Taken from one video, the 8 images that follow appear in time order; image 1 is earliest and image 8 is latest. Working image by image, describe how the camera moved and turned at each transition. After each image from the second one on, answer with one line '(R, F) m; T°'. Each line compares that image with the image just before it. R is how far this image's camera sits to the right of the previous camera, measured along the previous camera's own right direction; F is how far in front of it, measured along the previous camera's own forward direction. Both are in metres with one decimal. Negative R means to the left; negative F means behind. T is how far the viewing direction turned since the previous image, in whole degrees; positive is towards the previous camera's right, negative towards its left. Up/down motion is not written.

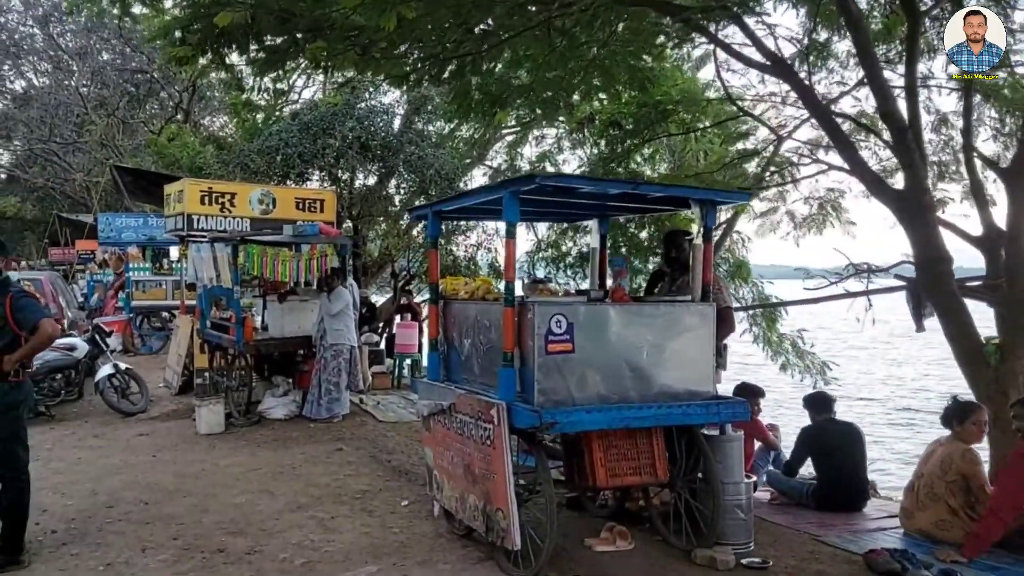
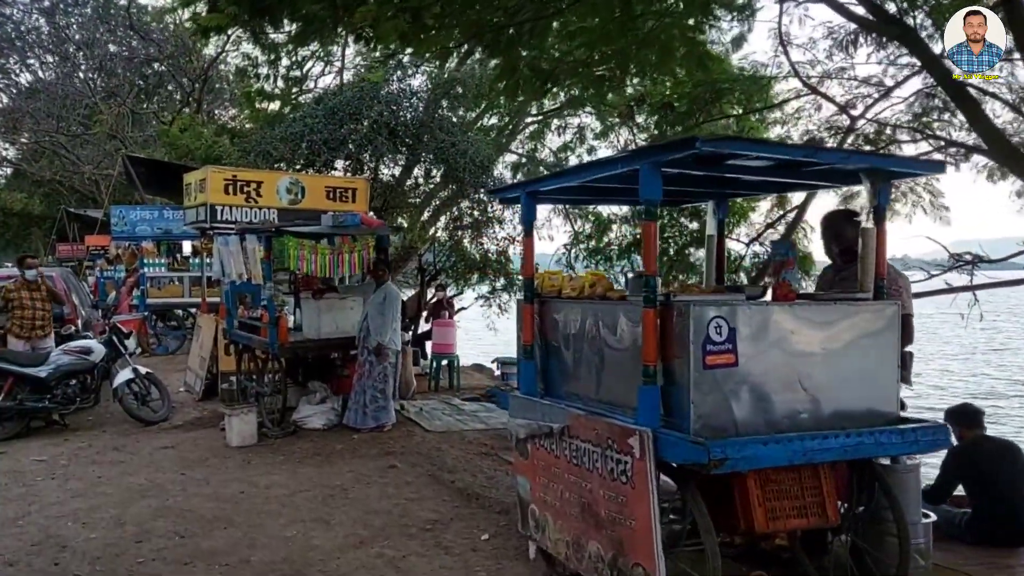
(-0.5, +0.8) m; 0°
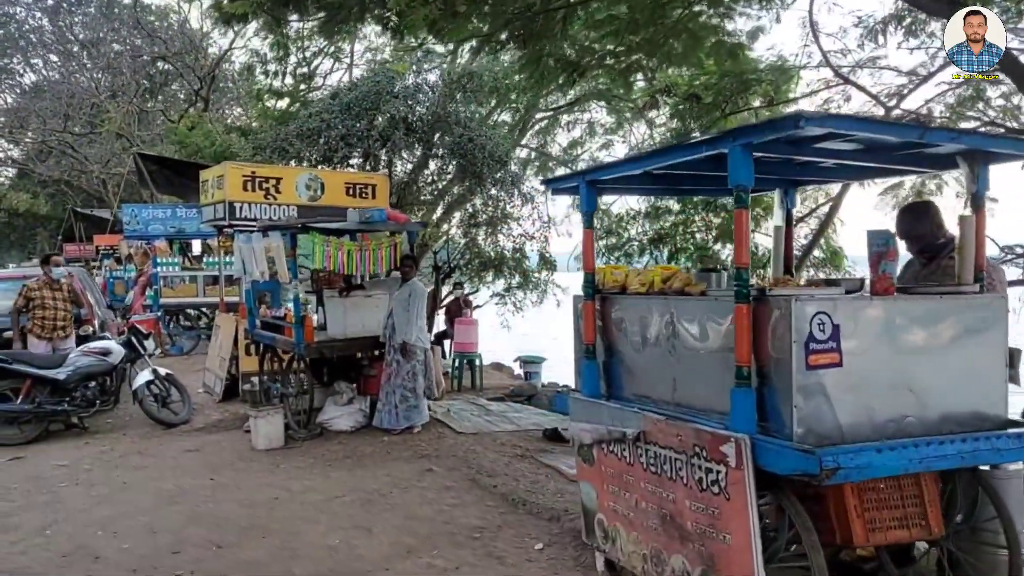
(-0.3, +0.2) m; 0°
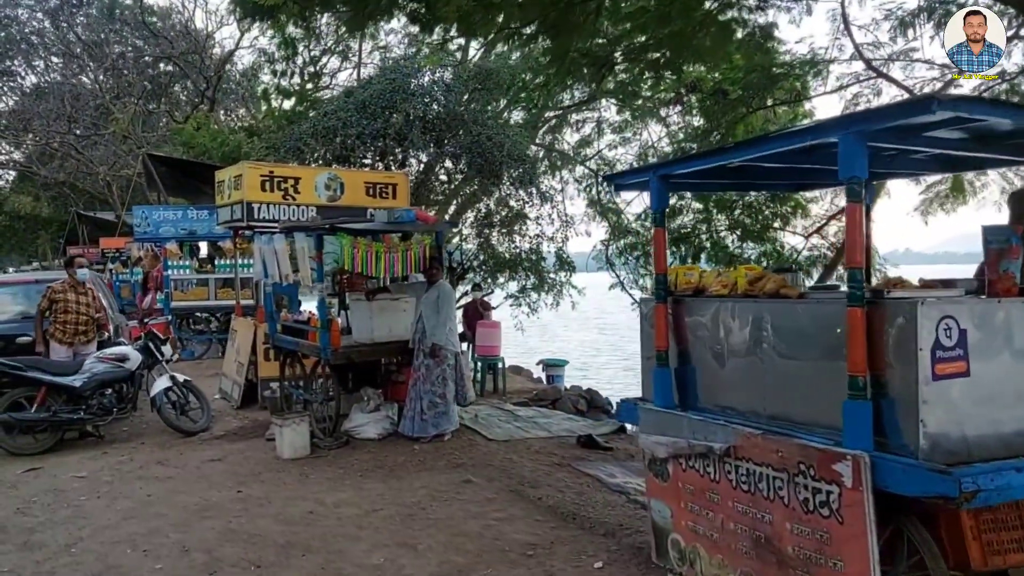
(-0.3, +0.3) m; 0°
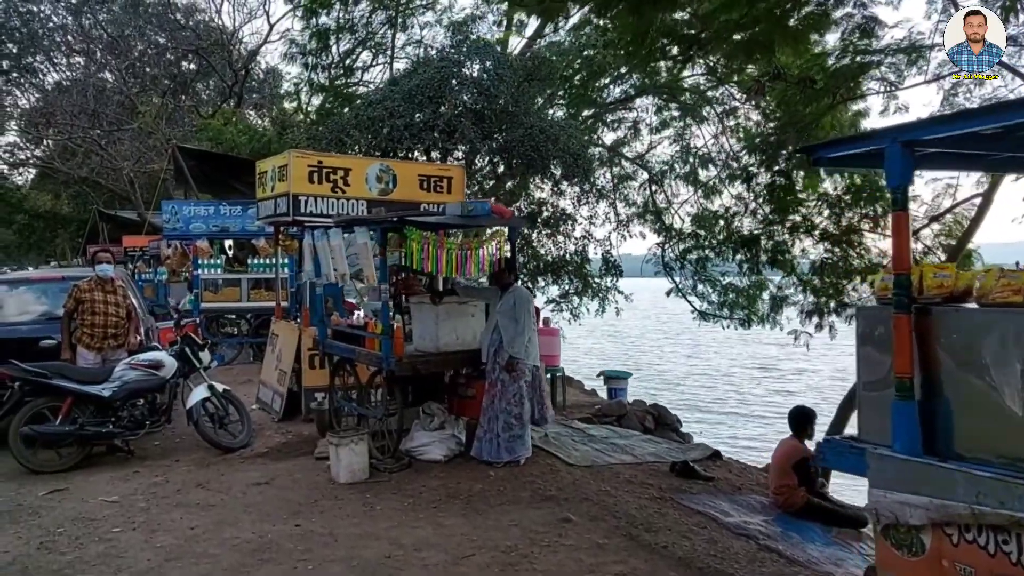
(-0.6, +0.9) m; -1°
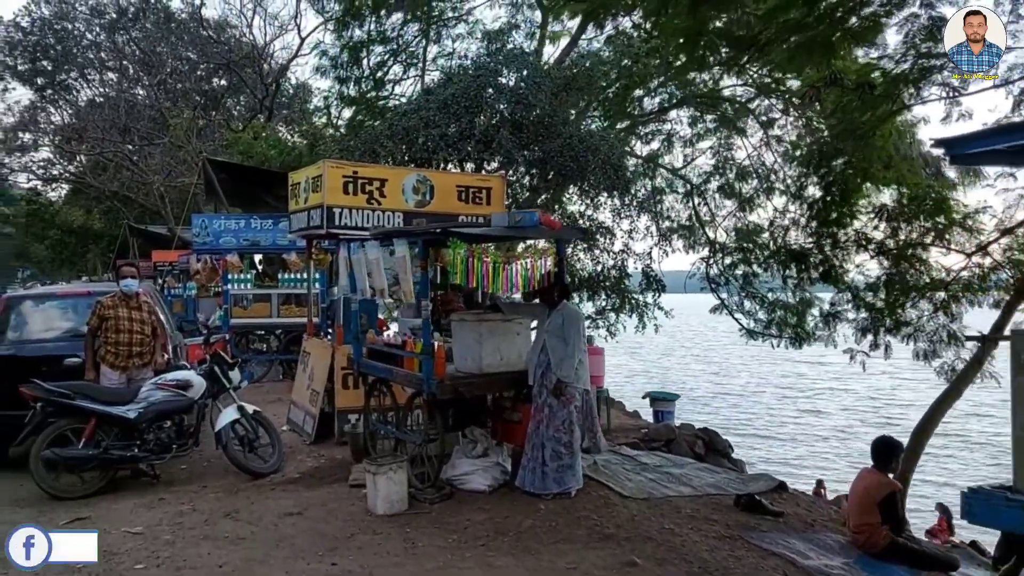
(-0.2, +0.4) m; -2°
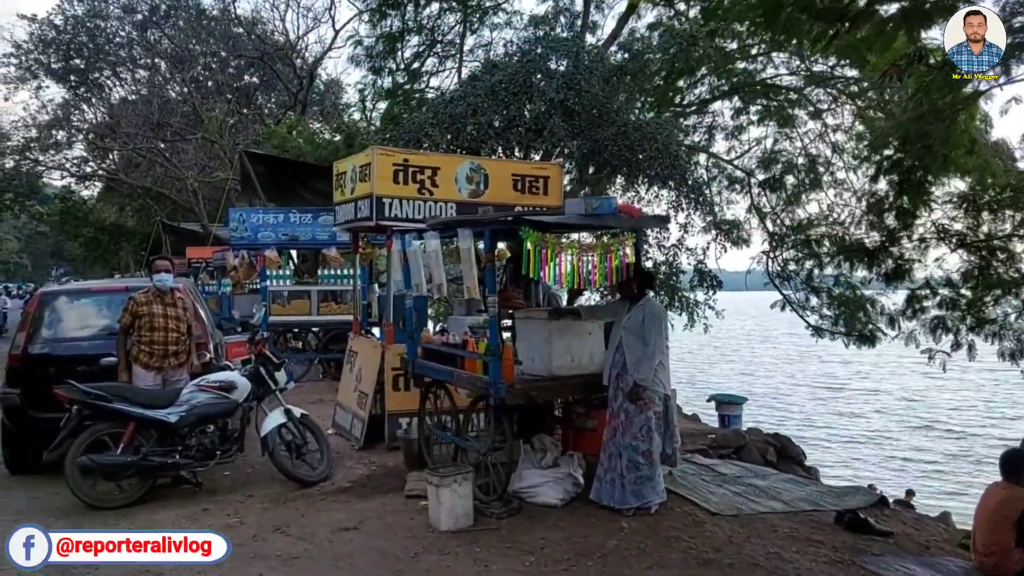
(-0.3, +0.5) m; -2°
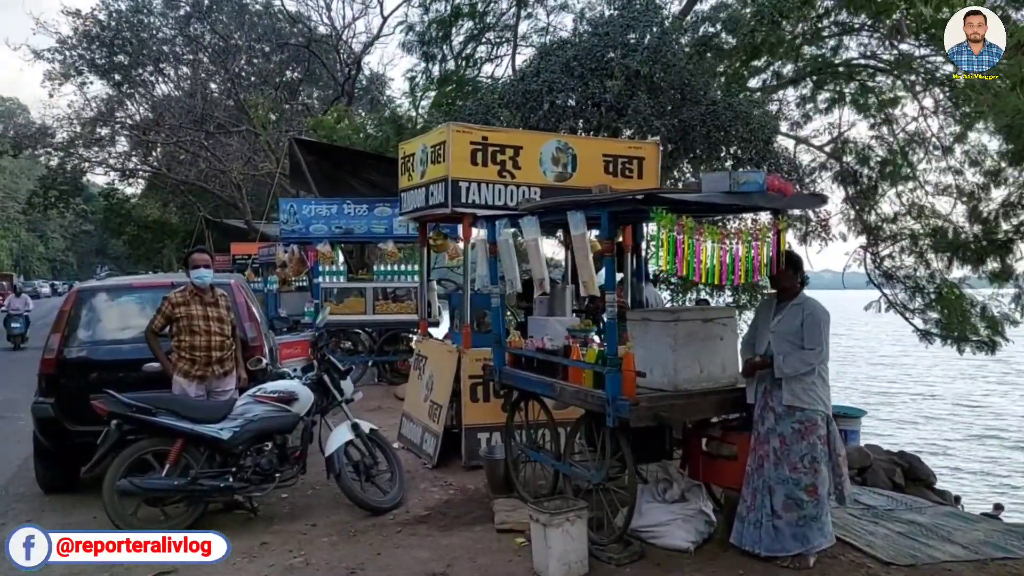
(-0.5, +0.9) m; -3°
